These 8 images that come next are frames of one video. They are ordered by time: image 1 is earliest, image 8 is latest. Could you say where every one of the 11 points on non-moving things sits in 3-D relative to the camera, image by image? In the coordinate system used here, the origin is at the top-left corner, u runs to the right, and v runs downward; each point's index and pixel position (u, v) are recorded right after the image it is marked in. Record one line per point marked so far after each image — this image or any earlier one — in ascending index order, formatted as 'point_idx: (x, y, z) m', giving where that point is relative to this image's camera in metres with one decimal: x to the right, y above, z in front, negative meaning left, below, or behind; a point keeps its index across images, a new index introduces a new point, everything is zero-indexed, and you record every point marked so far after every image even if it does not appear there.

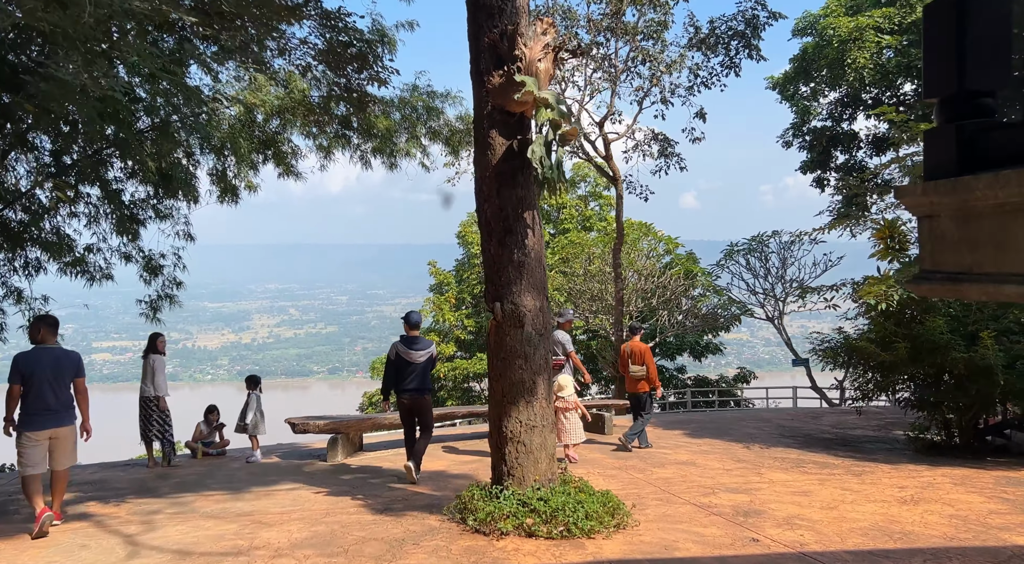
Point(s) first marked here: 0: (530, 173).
0: (+0.1, +0.7, +5.2) m
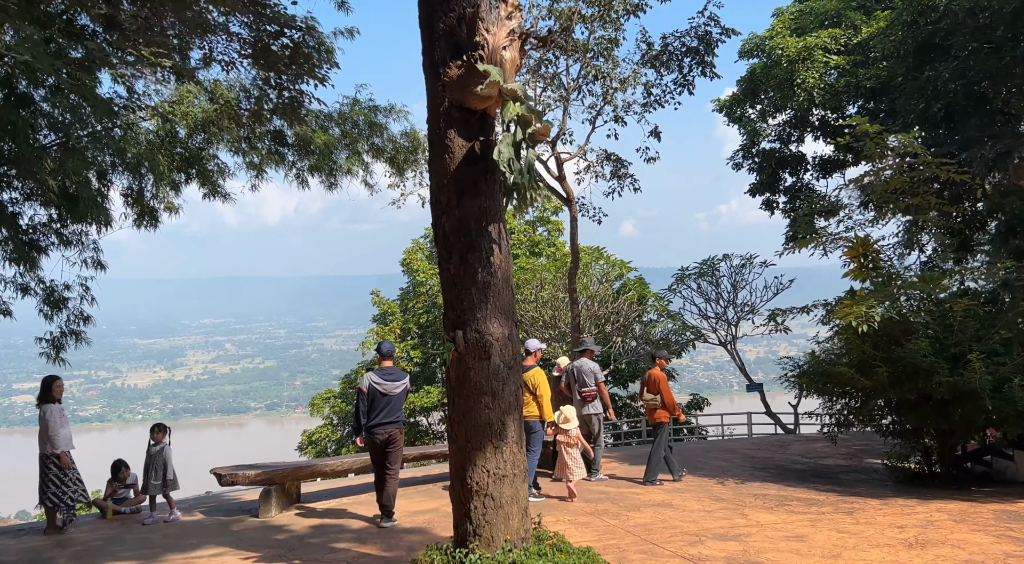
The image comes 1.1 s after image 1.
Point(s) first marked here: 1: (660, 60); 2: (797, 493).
0: (-0.1, +0.5, +4.5) m
1: (+2.1, +3.2, +12.3) m
2: (+2.5, -1.8, +7.4) m
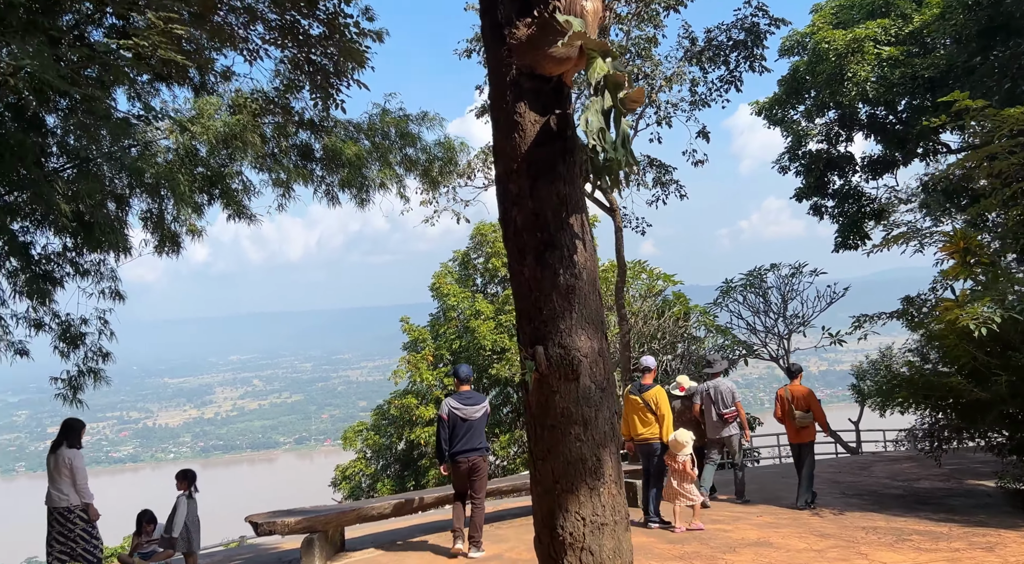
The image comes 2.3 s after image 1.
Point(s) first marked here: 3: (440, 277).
0: (+0.3, +0.5, +3.7) m
1: (+2.6, +3.1, +11.5) m
2: (+3.0, -1.8, +6.5) m
3: (-1.7, +0.1, +19.8) m
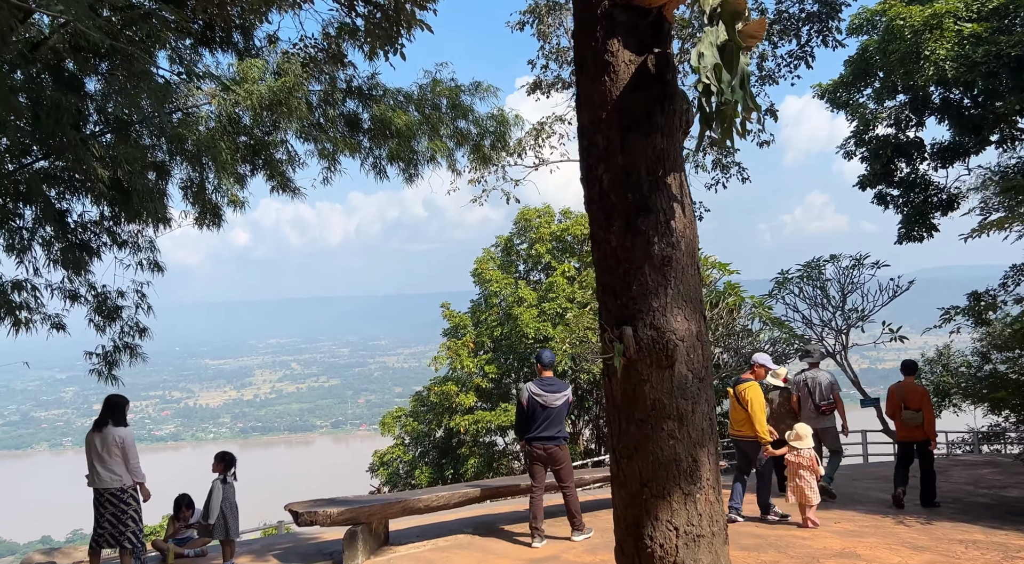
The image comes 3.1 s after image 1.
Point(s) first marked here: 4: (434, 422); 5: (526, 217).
0: (+0.6, +0.6, +3.2) m
1: (+3.3, +3.2, +10.8) m
2: (+3.4, -1.8, +5.8) m
3: (-0.7, +0.4, +19.3) m
4: (-1.7, -3.0, +18.3) m
5: (+0.3, +1.5, +19.3) m
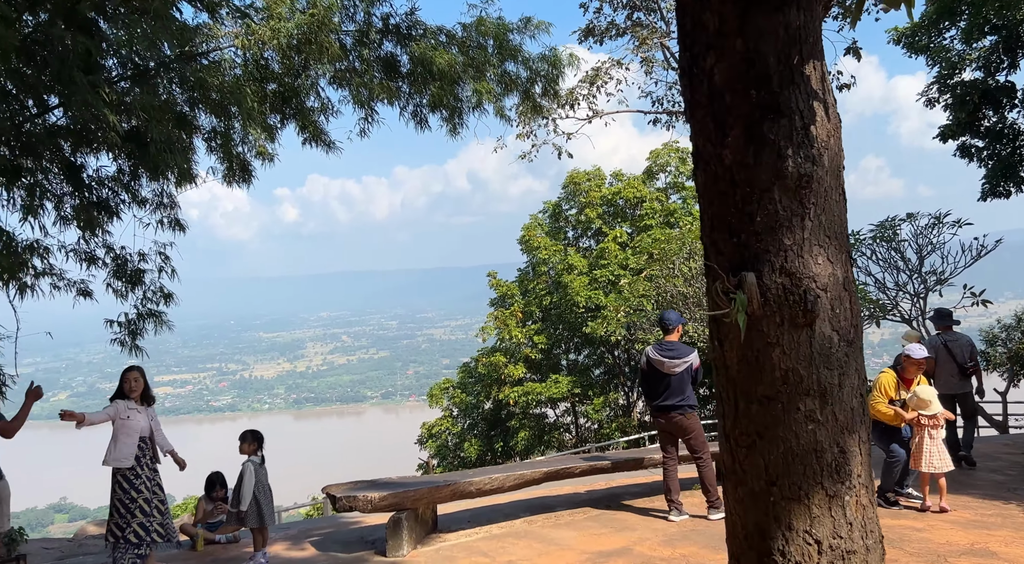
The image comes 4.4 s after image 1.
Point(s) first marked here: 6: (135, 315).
0: (+0.8, +0.8, +2.3) m
1: (+3.9, +3.7, +9.7) m
2: (+3.8, -1.4, +4.9) m
3: (+0.4, +1.2, +18.5) m
4: (-0.6, -2.3, +17.7) m
5: (+1.4, +2.2, +18.4) m
6: (-3.0, -0.3, +6.8) m
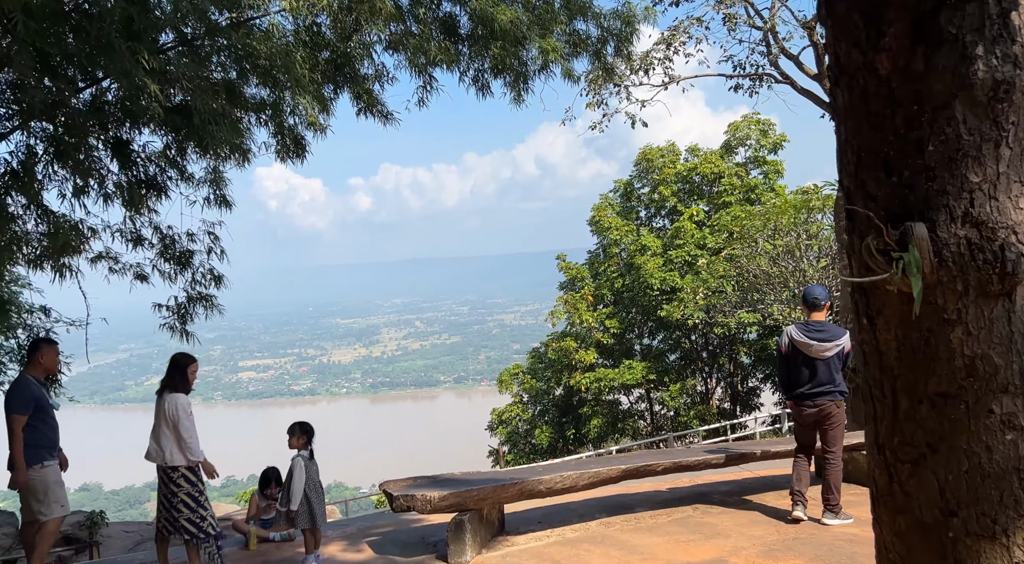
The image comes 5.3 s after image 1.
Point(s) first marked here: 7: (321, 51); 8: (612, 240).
0: (+1.0, +0.9, +1.6) m
1: (+4.6, +4.0, +8.7) m
2: (+4.2, -1.3, +4.0) m
3: (+1.9, +1.6, +17.8) m
4: (+0.8, -2.0, +17.1) m
5: (+2.8, +2.6, +17.6) m
6: (-2.5, -0.1, +6.4) m
7: (-1.6, +1.9, +6.9) m
8: (+2.1, +0.9, +17.1) m
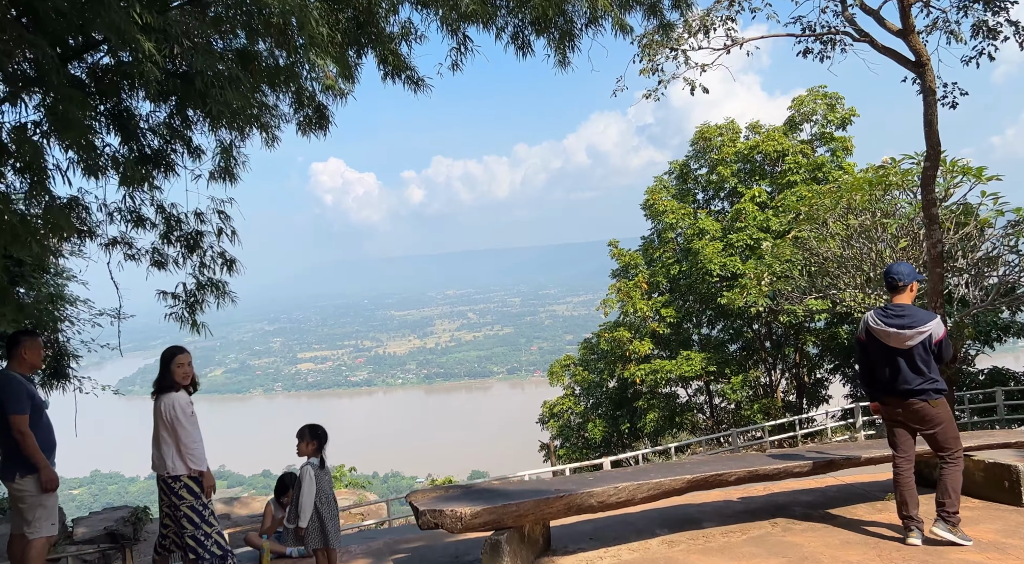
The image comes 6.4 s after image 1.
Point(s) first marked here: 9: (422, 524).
0: (+1.0, +1.0, +0.8) m
1: (+5.0, +4.1, +7.5) m
2: (+4.4, -1.1, +3.0) m
3: (+2.9, +1.8, +16.8) m
4: (+1.8, -1.7, +16.3) m
5: (+3.8, +2.9, +16.6) m
6: (-2.2, 0.0, +5.8) m
7: (-1.2, +2.0, +6.2) m
8: (+3.0, +1.1, +16.2) m
9: (-0.5, -1.2, +4.4) m
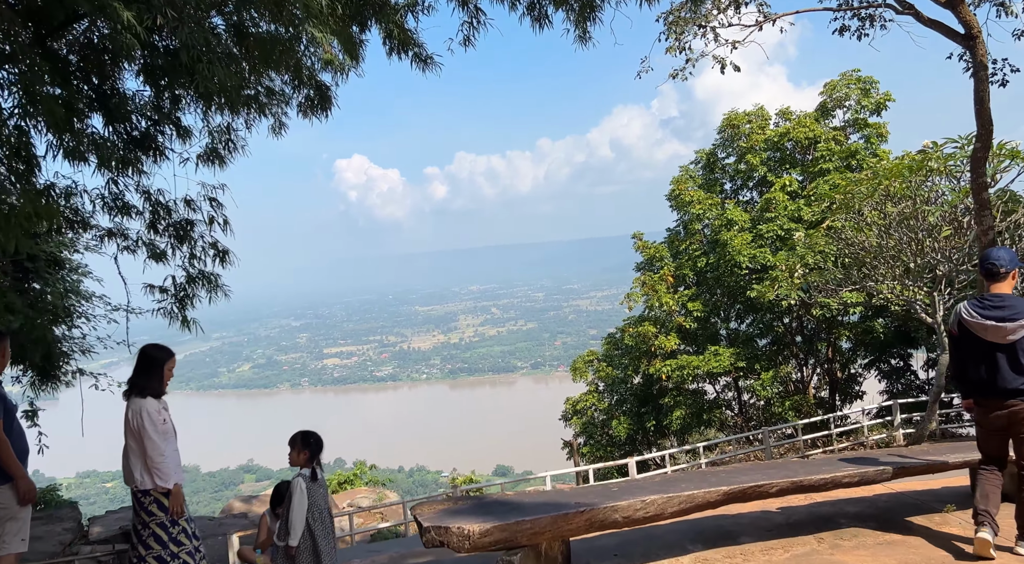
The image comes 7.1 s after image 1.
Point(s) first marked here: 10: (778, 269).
0: (+0.9, +1.0, +0.3) m
1: (+5.2, +4.2, +6.9) m
2: (+4.4, -1.1, +2.4) m
3: (+3.3, +2.0, +16.3) m
4: (+2.2, -1.6, +15.8) m
5: (+4.2, +3.0, +16.0) m
6: (-2.1, 0.0, +5.4) m
7: (-1.1, +2.1, +5.7) m
8: (+3.4, +1.3, +15.6) m
9: (-0.4, -1.2, +3.9) m
10: (+4.2, +0.2, +13.6) m
